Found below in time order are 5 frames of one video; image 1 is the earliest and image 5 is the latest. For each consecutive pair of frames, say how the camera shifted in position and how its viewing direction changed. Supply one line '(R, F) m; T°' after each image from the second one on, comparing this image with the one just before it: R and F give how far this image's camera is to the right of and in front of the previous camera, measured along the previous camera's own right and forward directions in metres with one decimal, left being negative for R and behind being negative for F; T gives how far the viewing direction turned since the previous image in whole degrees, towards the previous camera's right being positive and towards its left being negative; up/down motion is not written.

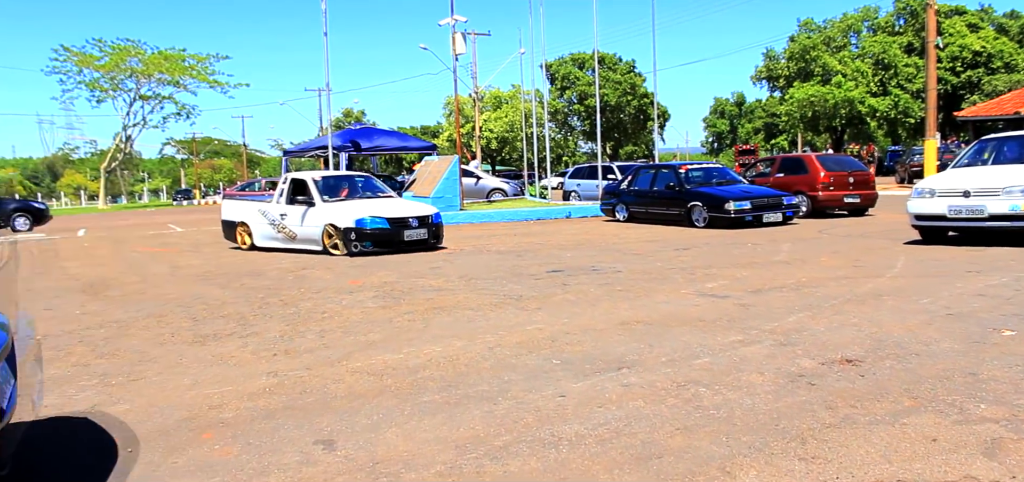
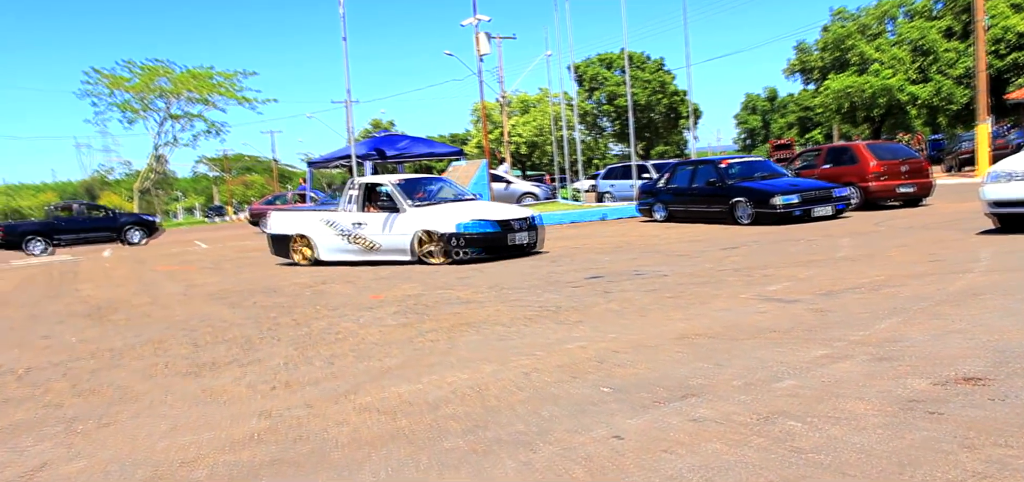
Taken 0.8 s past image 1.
(0.0, +0.9) m; -2°
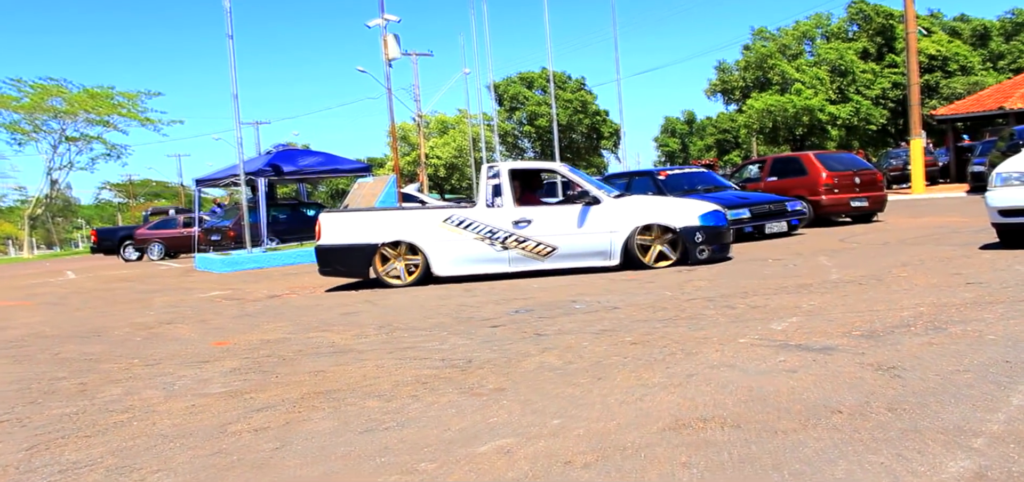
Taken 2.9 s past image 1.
(+0.2, +2.4) m; +6°
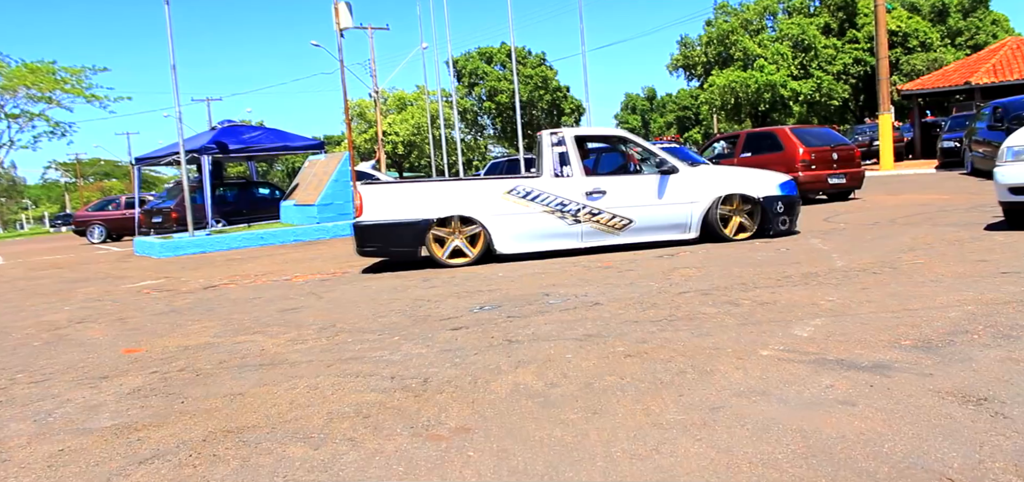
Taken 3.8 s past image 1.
(0.0, +1.0) m; +3°
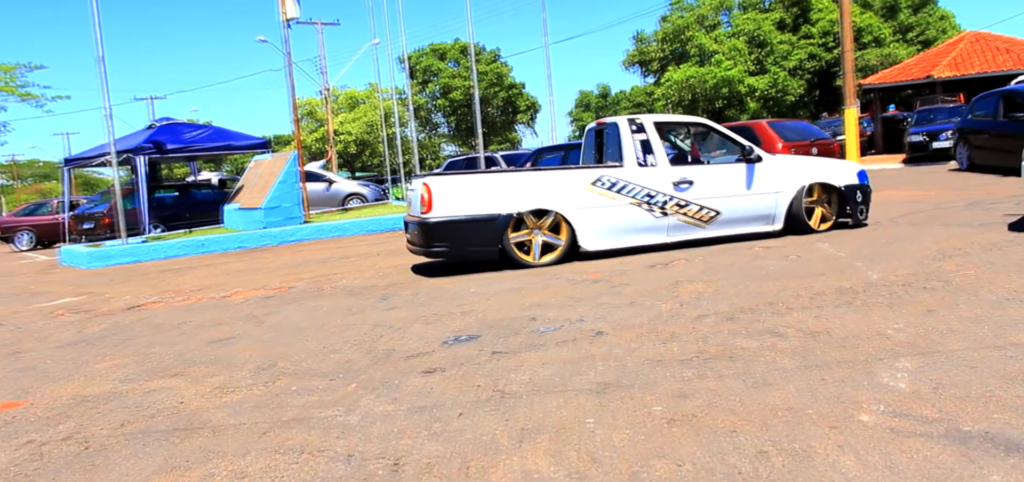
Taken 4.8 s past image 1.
(-0.2, +1.1) m; +3°
